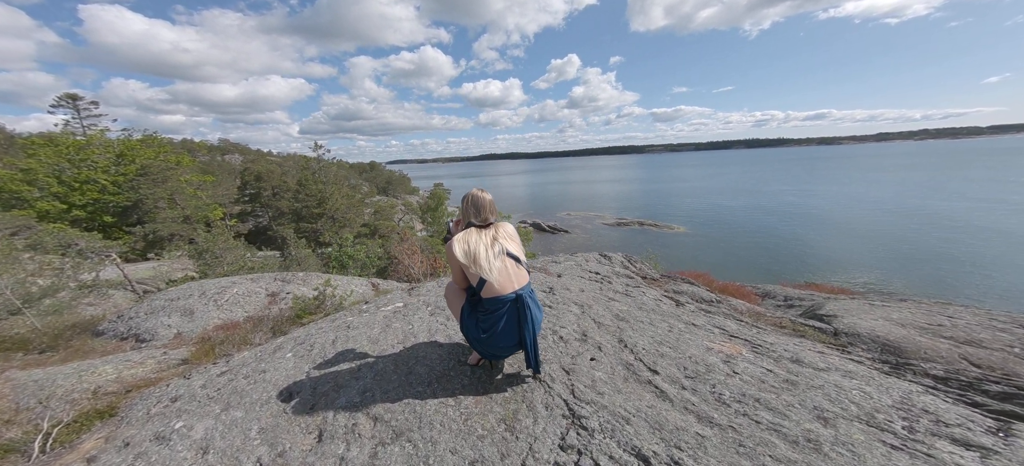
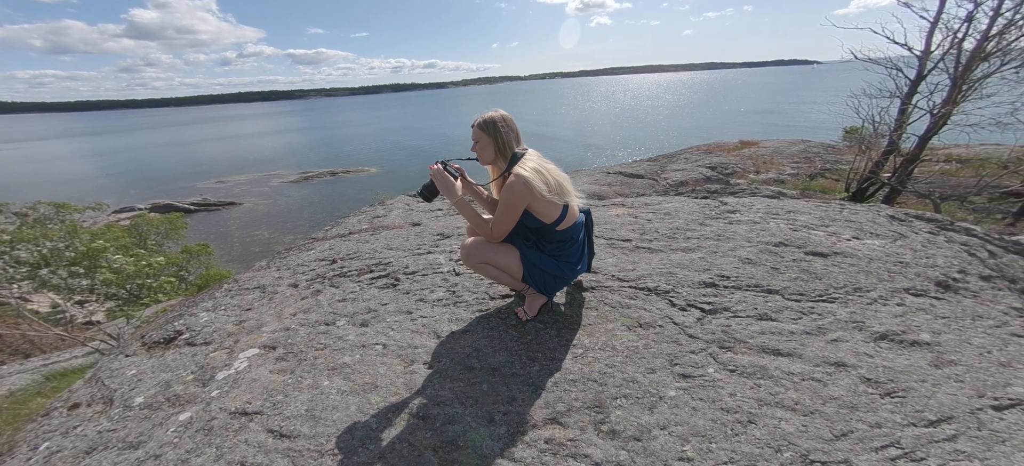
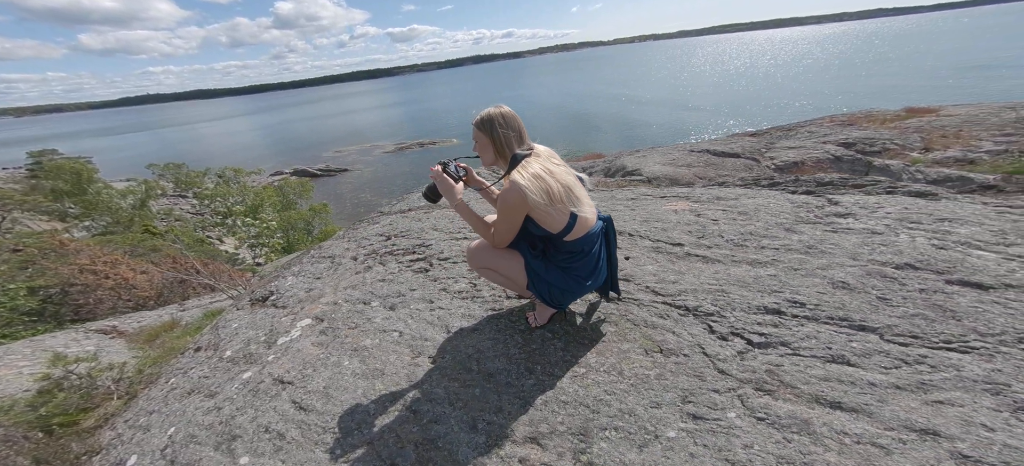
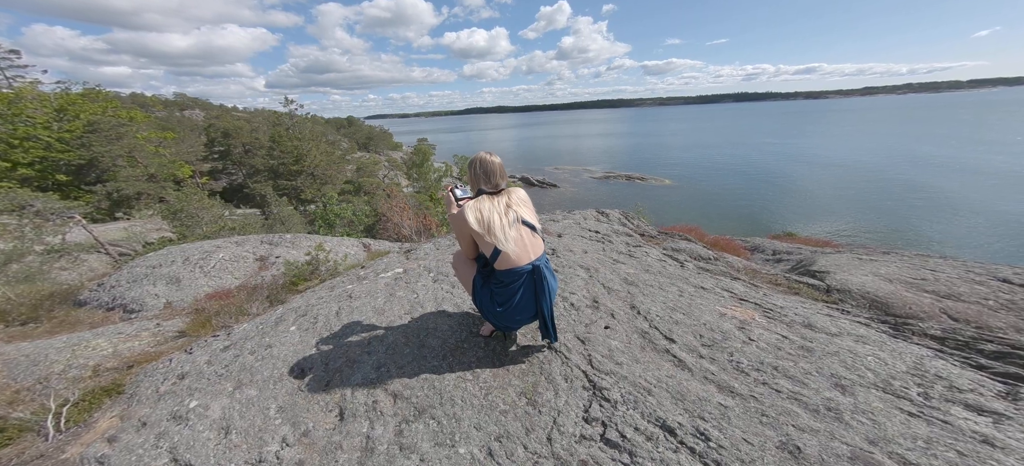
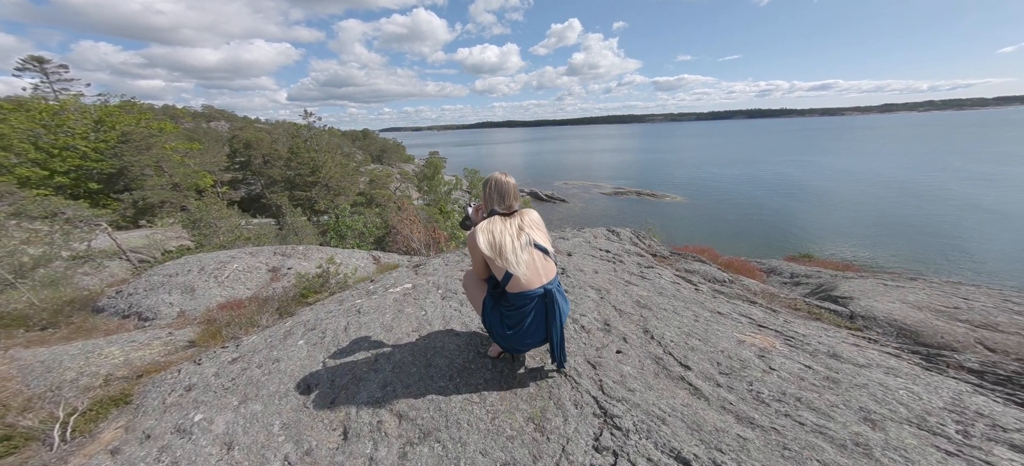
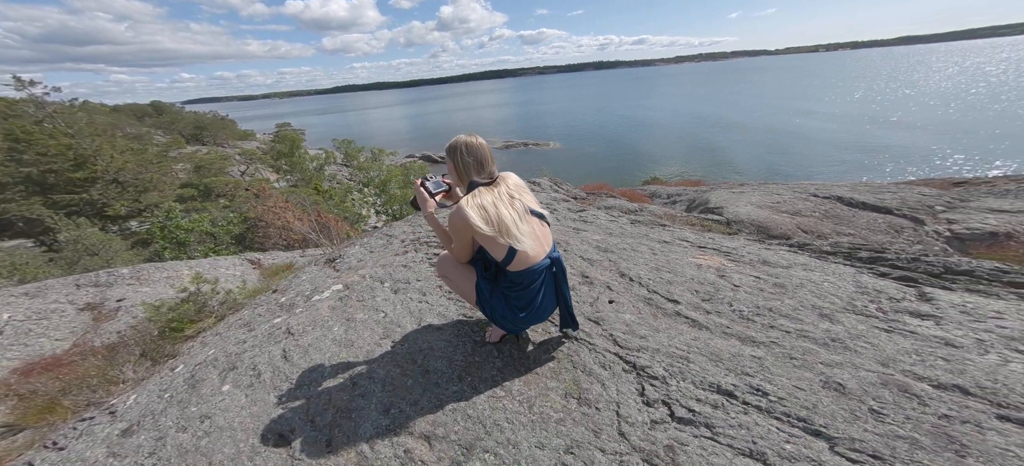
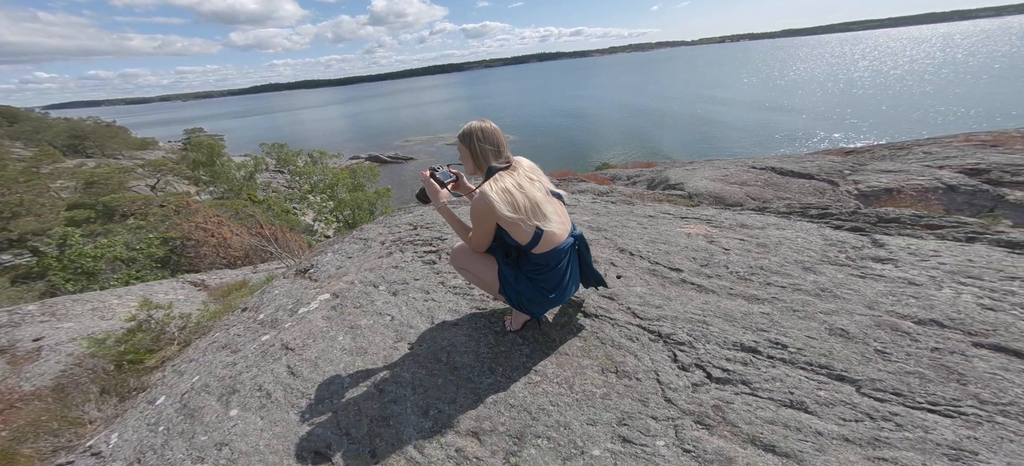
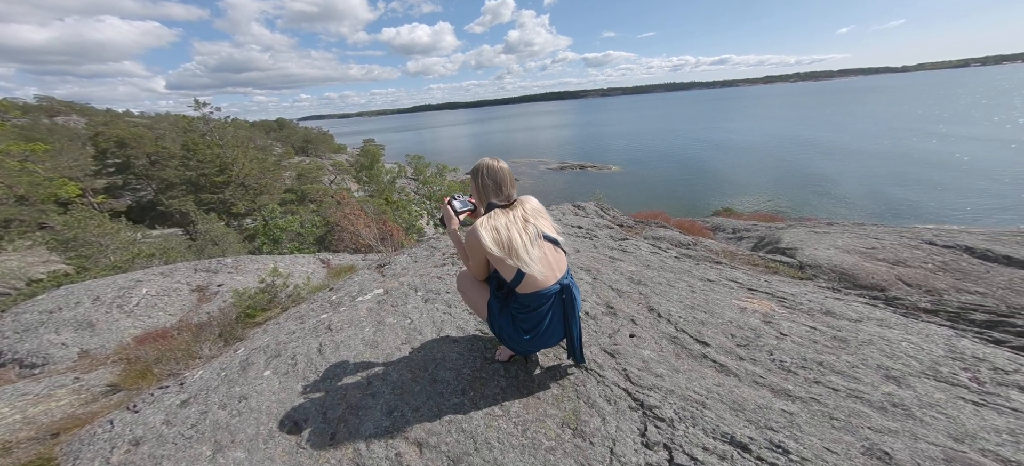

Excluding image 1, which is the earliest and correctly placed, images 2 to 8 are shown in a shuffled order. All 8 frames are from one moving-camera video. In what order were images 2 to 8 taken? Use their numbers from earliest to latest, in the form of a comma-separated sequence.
5, 4, 8, 6, 7, 3, 2
